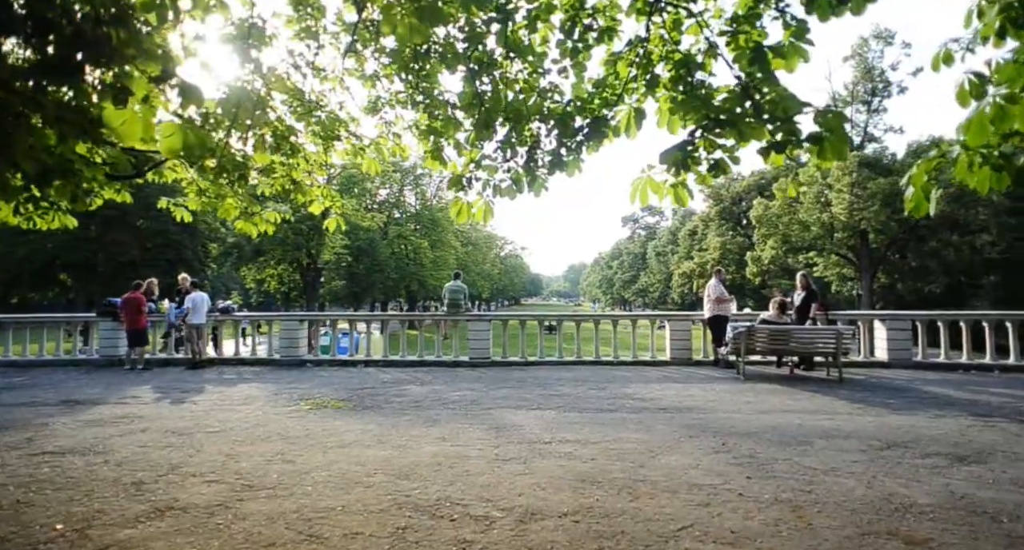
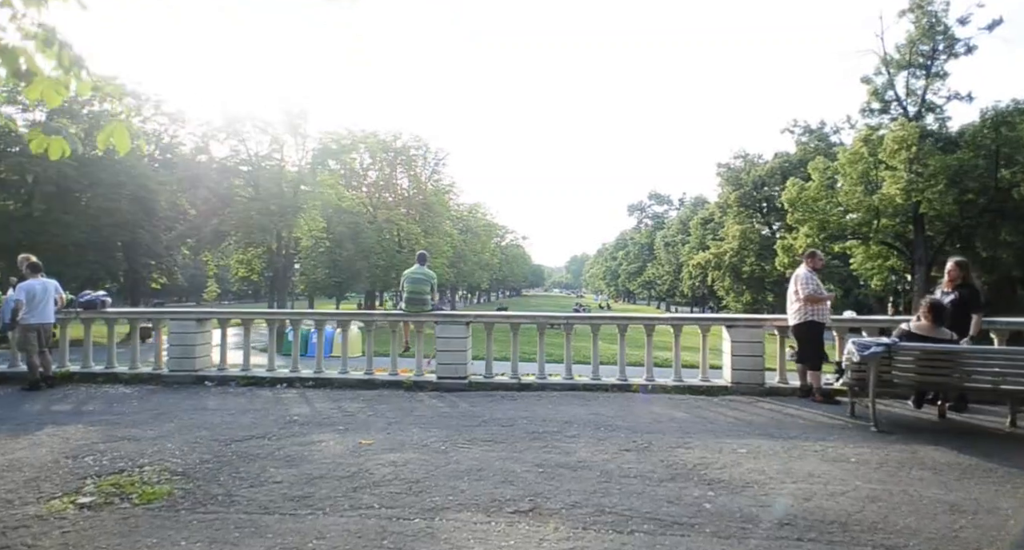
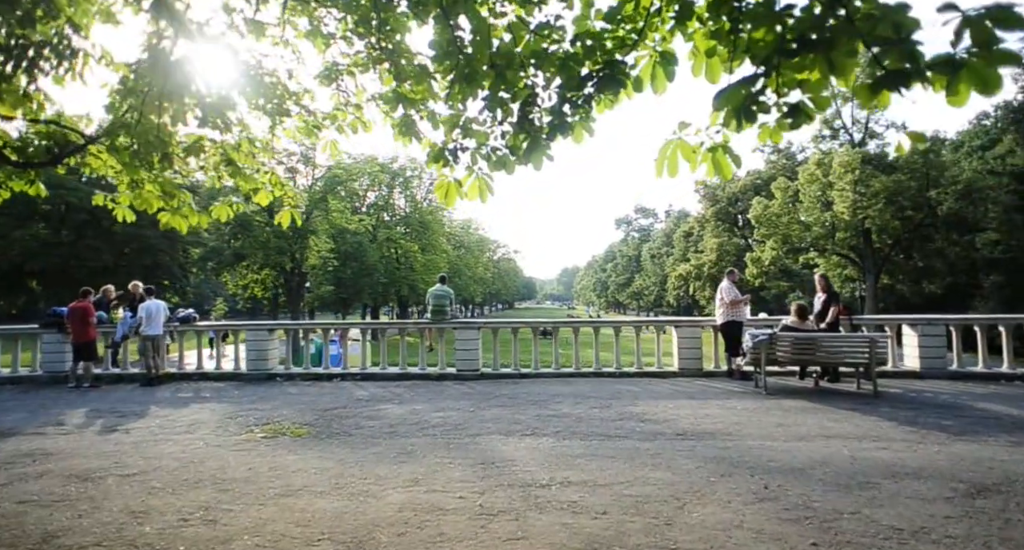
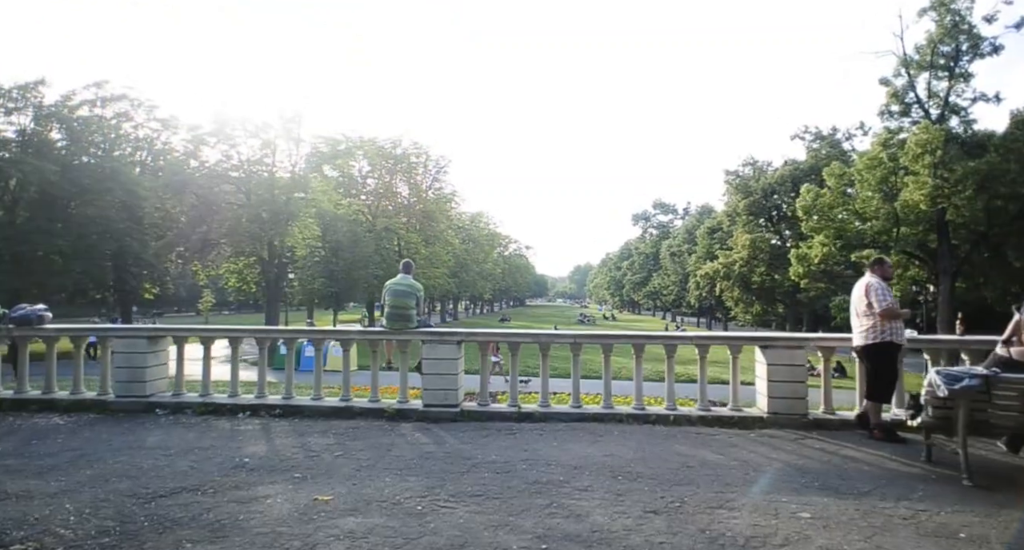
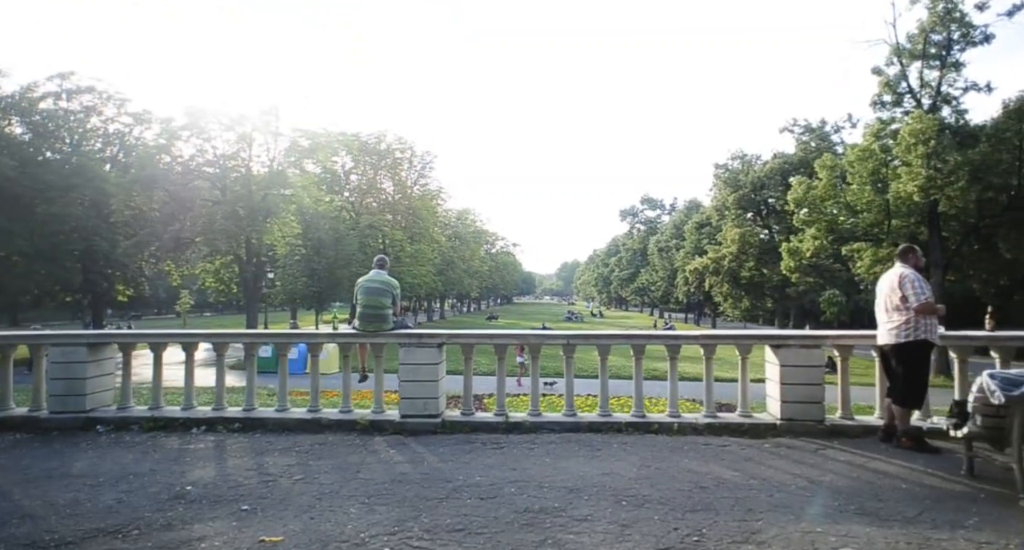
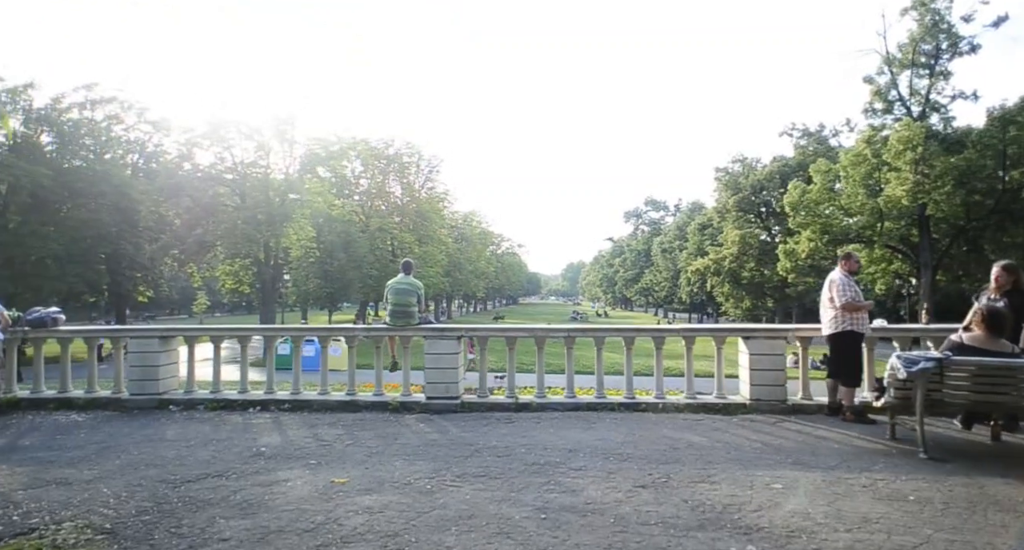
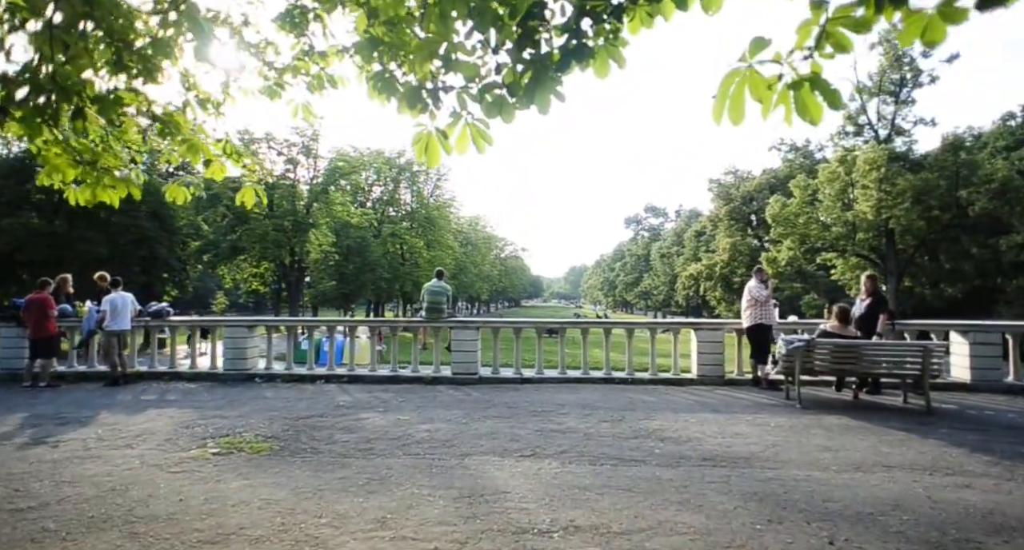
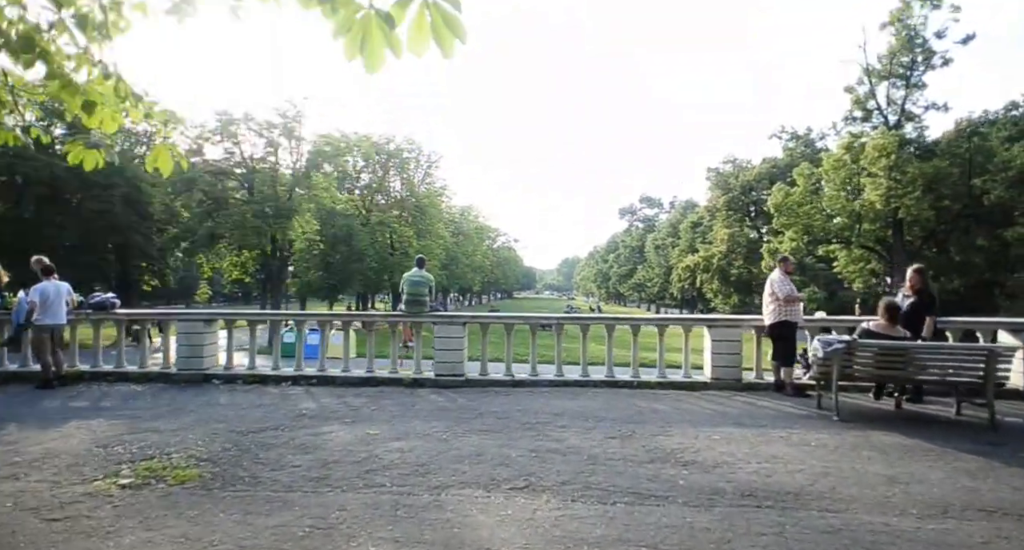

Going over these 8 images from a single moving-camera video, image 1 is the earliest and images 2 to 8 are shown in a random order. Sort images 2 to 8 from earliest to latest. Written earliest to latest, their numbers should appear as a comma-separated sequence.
3, 7, 8, 2, 6, 4, 5
